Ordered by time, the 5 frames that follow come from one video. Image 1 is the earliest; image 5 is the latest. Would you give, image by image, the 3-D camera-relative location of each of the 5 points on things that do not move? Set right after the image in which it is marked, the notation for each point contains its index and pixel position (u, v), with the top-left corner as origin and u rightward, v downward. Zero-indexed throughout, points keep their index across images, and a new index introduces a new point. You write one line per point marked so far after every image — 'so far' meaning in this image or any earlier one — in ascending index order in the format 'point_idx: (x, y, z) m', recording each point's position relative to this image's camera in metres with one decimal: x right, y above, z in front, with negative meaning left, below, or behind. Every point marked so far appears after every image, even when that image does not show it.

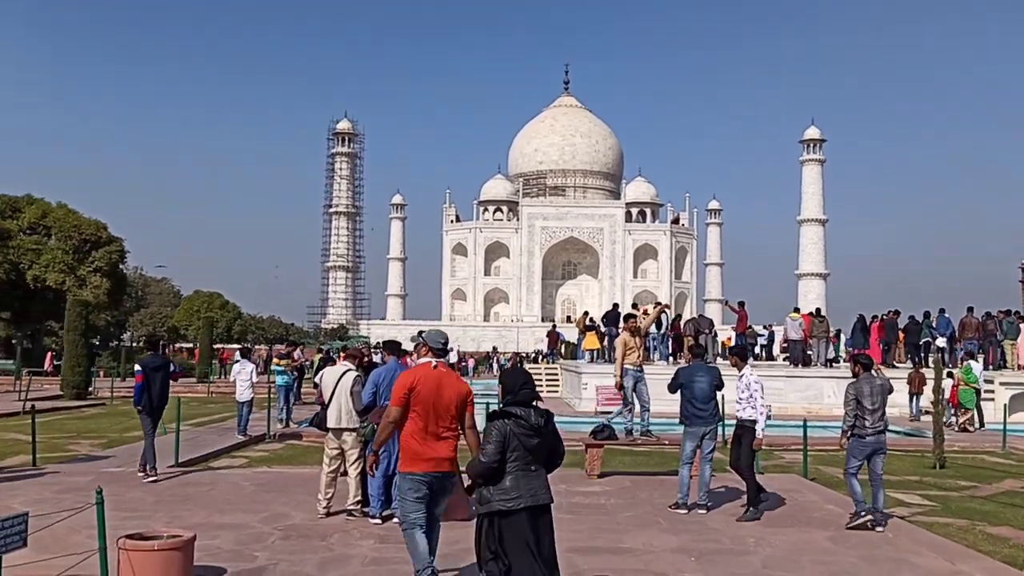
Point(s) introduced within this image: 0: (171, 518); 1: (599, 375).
0: (-2.3, -1.5, +6.3) m
1: (+1.7, -1.6, +17.9) m
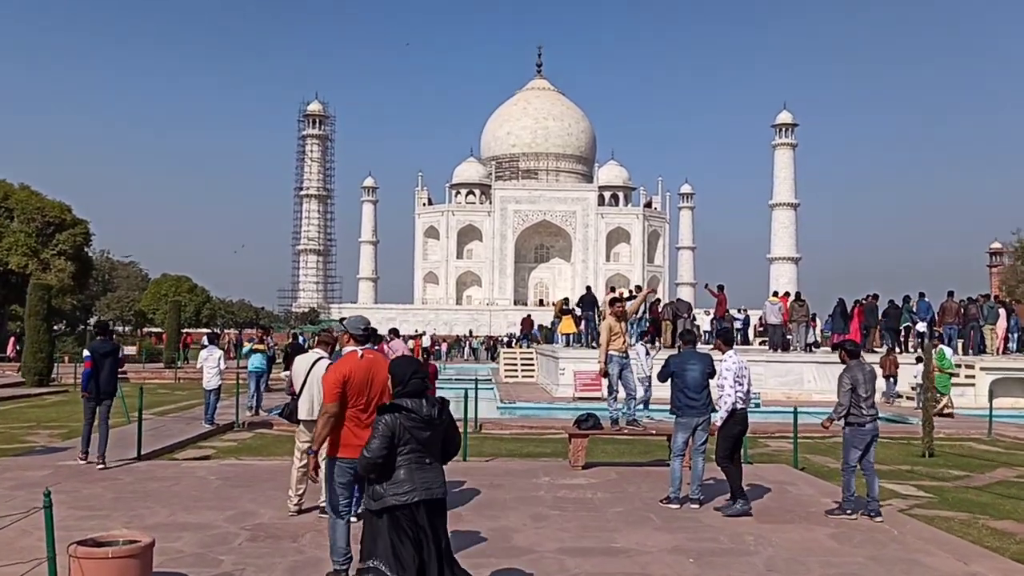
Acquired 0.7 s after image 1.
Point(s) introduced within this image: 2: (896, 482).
0: (-2.4, -1.4, +5.9) m
1: (+1.2, -1.3, +17.6) m
2: (+3.4, -1.7, +8.4) m
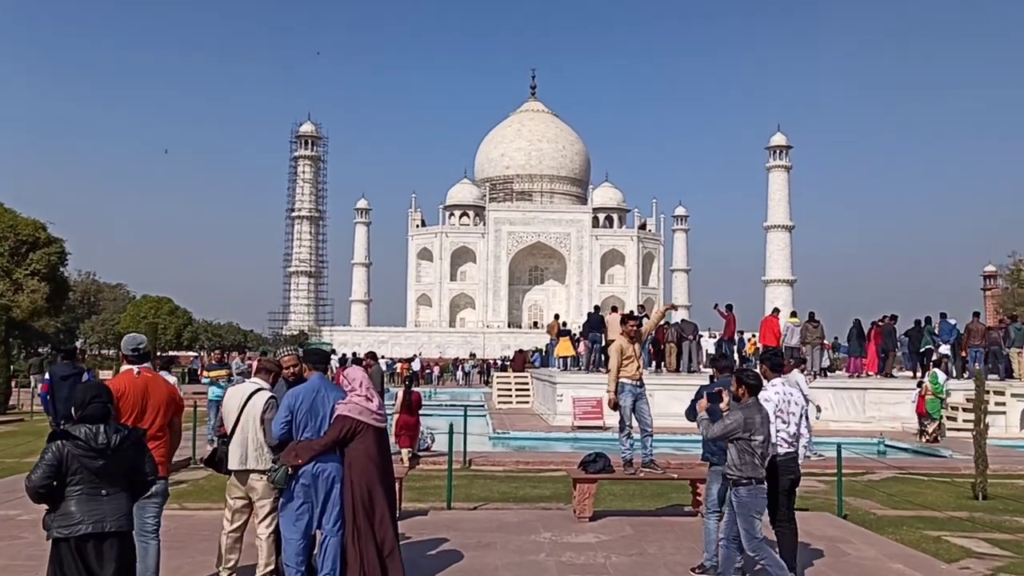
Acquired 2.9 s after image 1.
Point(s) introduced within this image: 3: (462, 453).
0: (-2.4, -1.5, +4.5) m
1: (+1.1, -1.7, +16.3) m
2: (+3.4, -1.8, +7.1) m
3: (-0.6, -2.0, +11.4) m
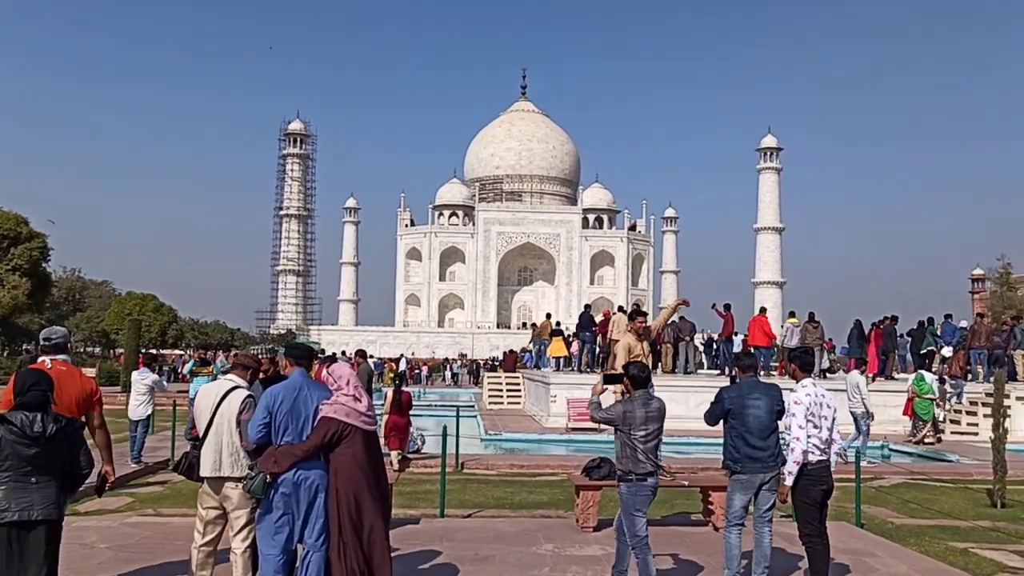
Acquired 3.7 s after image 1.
0: (-2.4, -1.4, +4.0) m
1: (+1.0, -1.6, +15.8) m
2: (+3.3, -1.8, +6.7) m
3: (-0.7, -1.9, +11.0) m
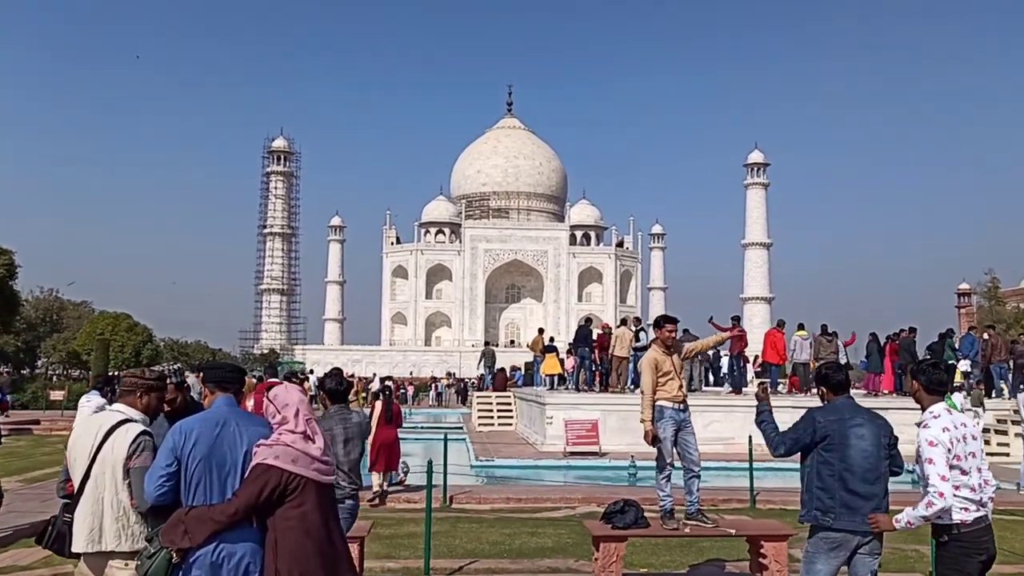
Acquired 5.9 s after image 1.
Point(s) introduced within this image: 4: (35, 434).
0: (-2.4, -1.4, +2.8) m
1: (+0.9, -1.8, +14.6) m
2: (+3.4, -1.8, +5.5) m
3: (-0.7, -2.0, +9.7) m
4: (-8.7, -2.7, +17.2) m
